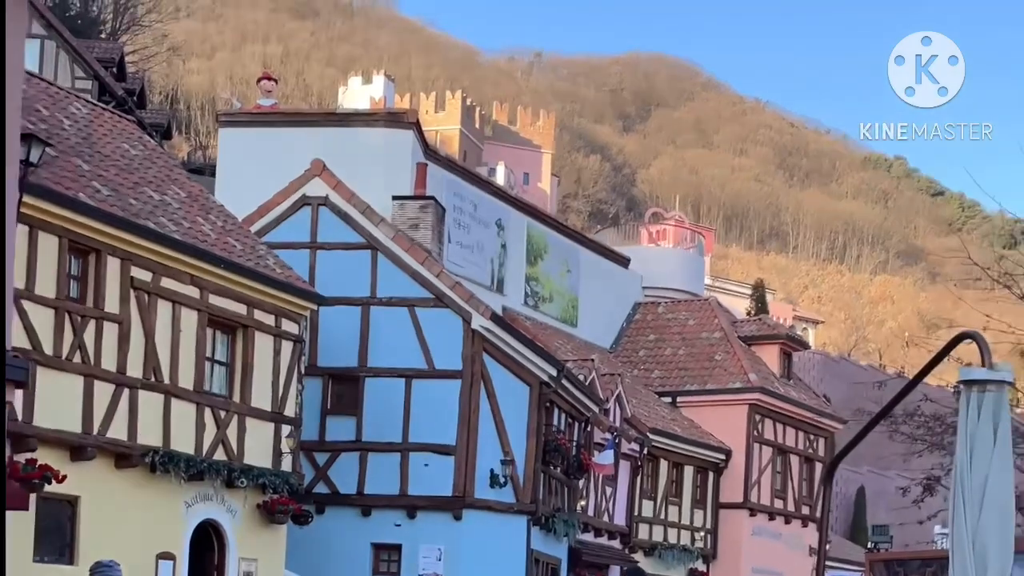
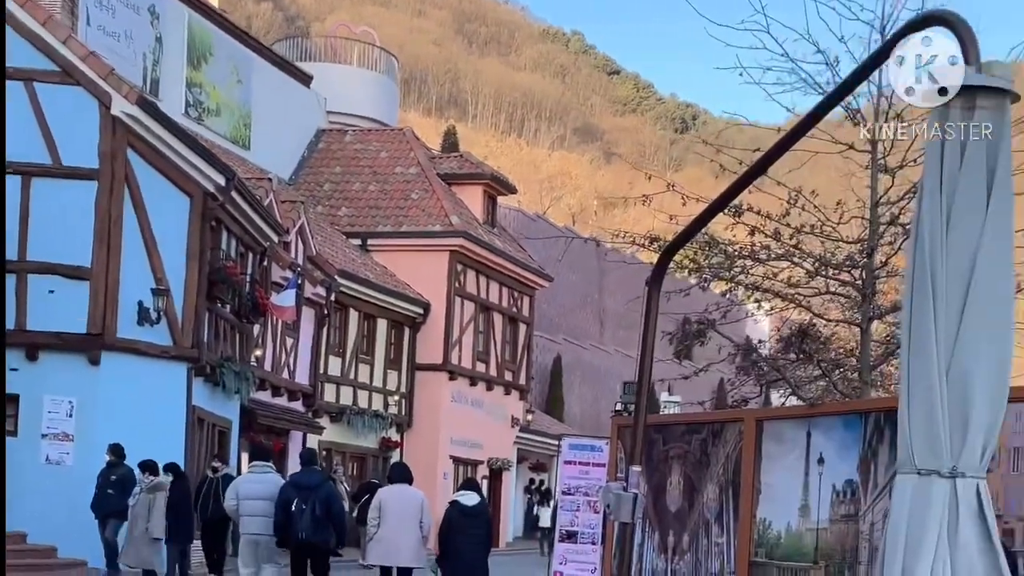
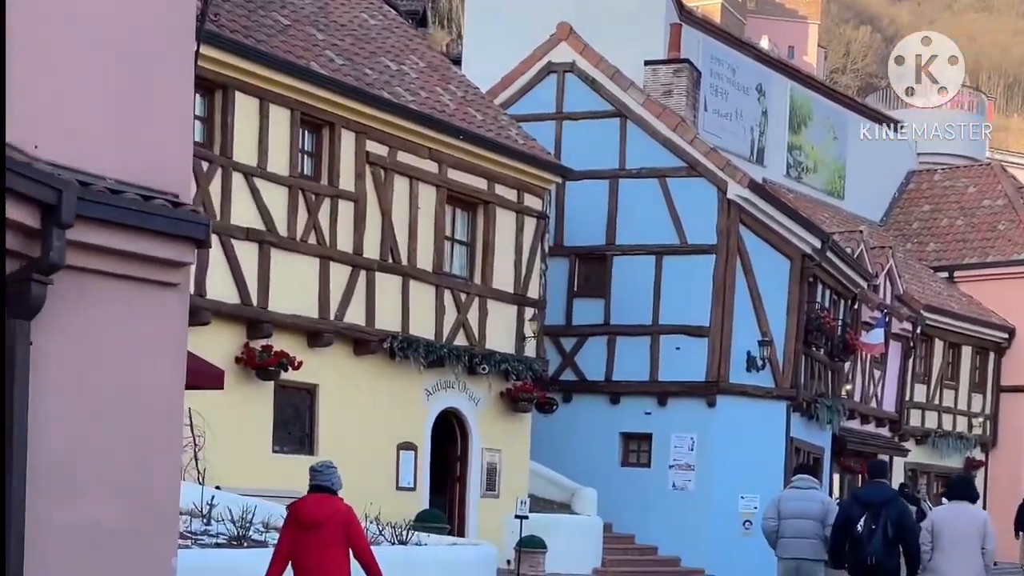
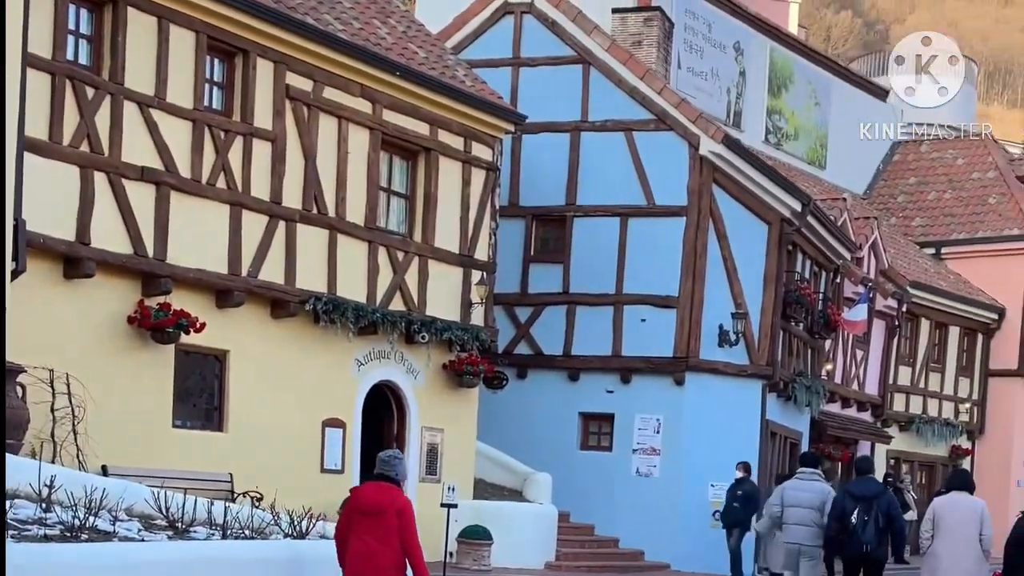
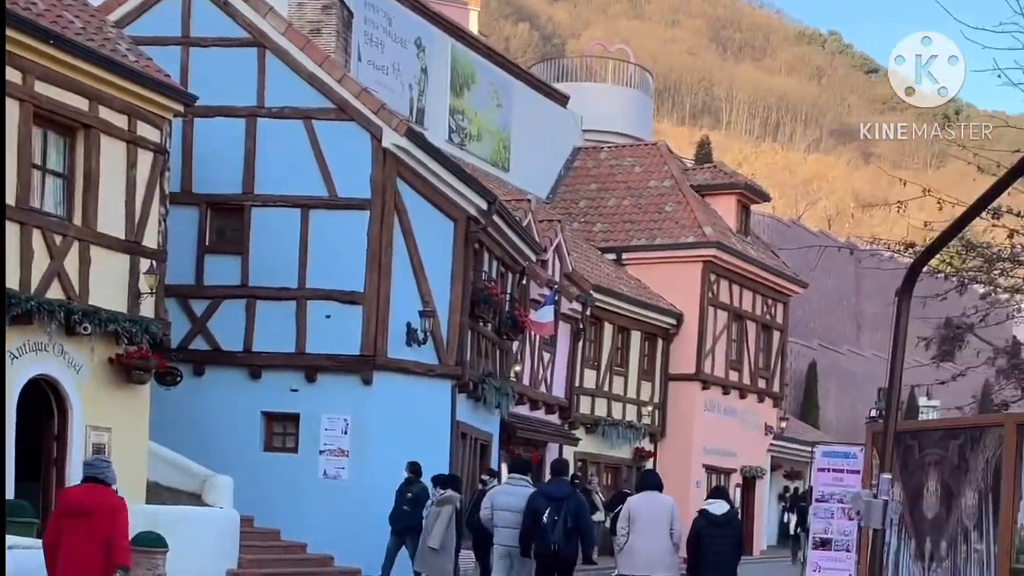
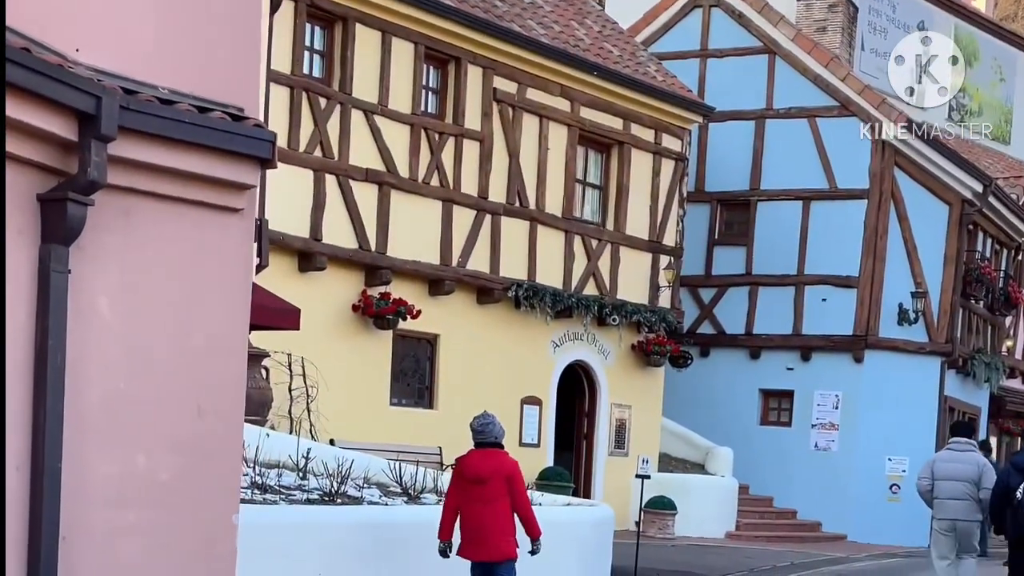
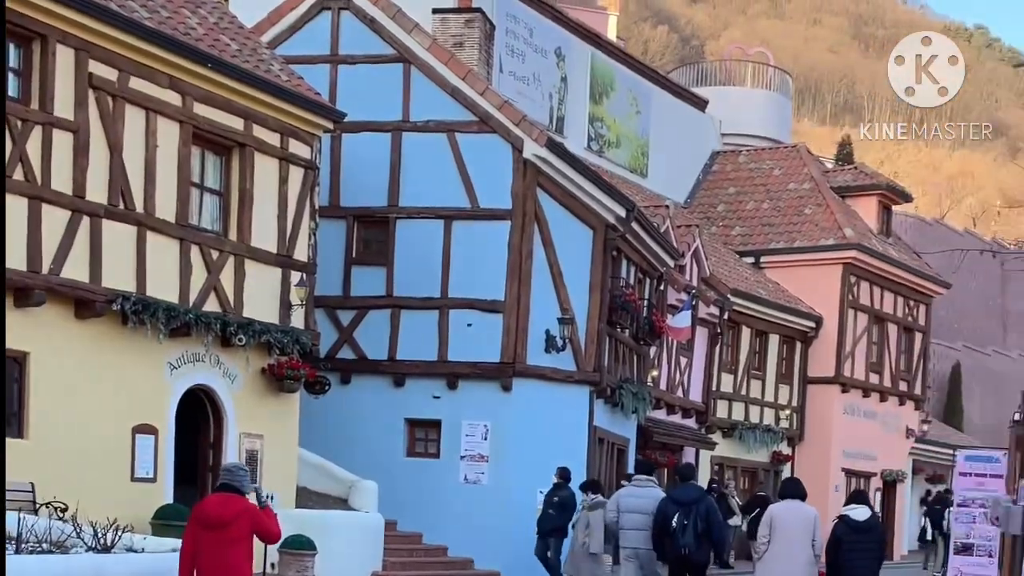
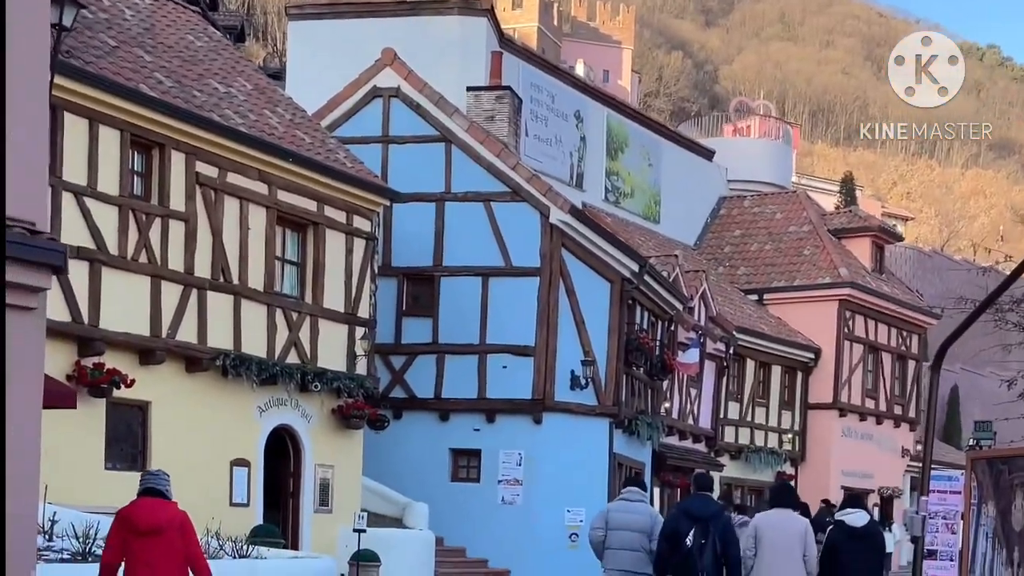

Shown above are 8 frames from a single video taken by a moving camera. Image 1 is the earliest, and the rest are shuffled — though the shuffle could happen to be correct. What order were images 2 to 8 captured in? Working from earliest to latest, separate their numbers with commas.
8, 3, 6, 4, 7, 5, 2
